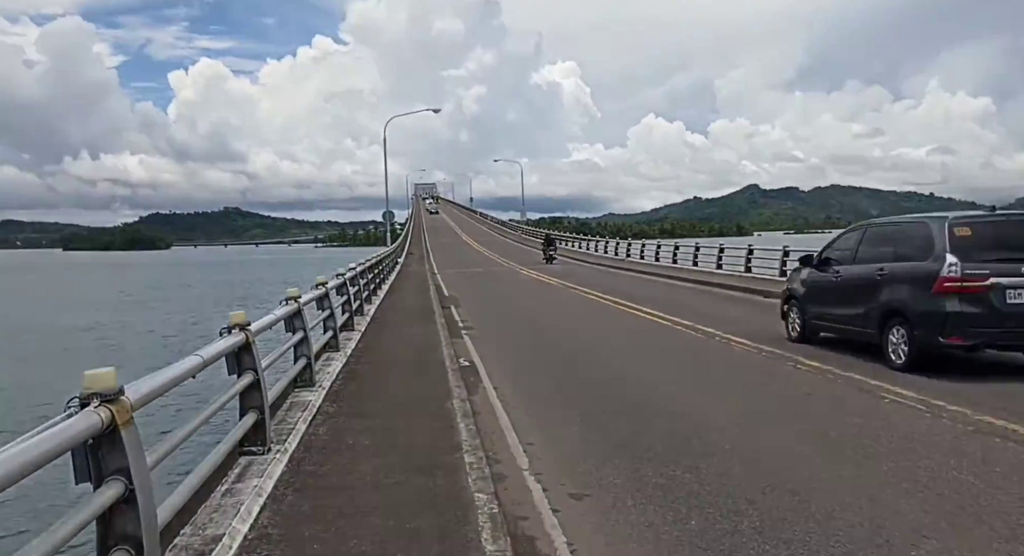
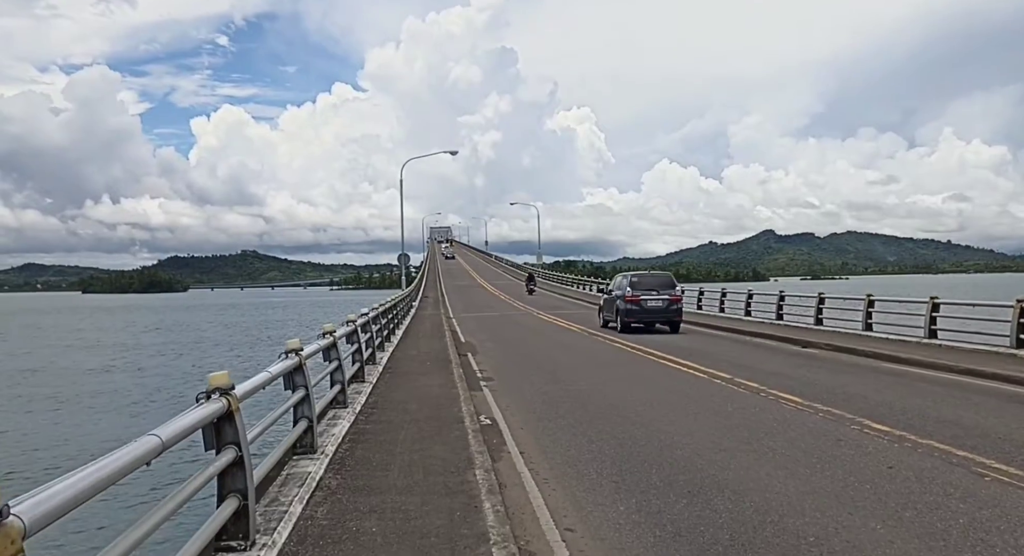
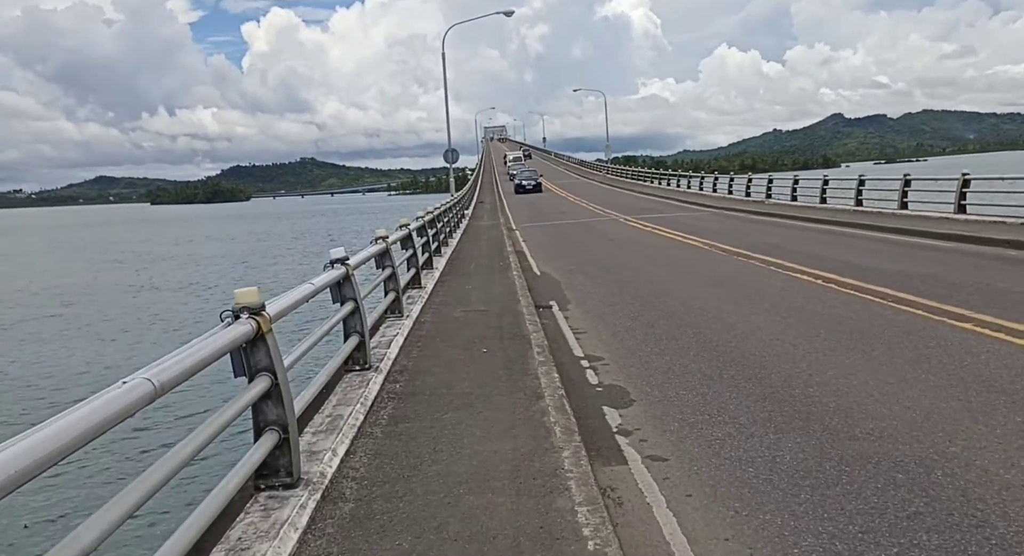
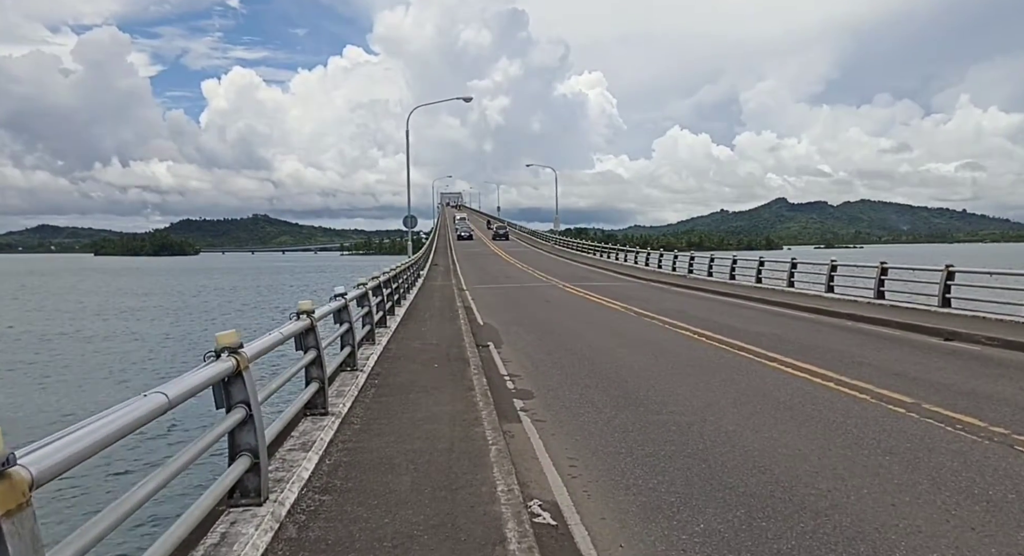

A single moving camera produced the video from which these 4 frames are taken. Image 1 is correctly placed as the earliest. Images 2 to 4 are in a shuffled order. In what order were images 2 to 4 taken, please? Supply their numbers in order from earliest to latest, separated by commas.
2, 4, 3
